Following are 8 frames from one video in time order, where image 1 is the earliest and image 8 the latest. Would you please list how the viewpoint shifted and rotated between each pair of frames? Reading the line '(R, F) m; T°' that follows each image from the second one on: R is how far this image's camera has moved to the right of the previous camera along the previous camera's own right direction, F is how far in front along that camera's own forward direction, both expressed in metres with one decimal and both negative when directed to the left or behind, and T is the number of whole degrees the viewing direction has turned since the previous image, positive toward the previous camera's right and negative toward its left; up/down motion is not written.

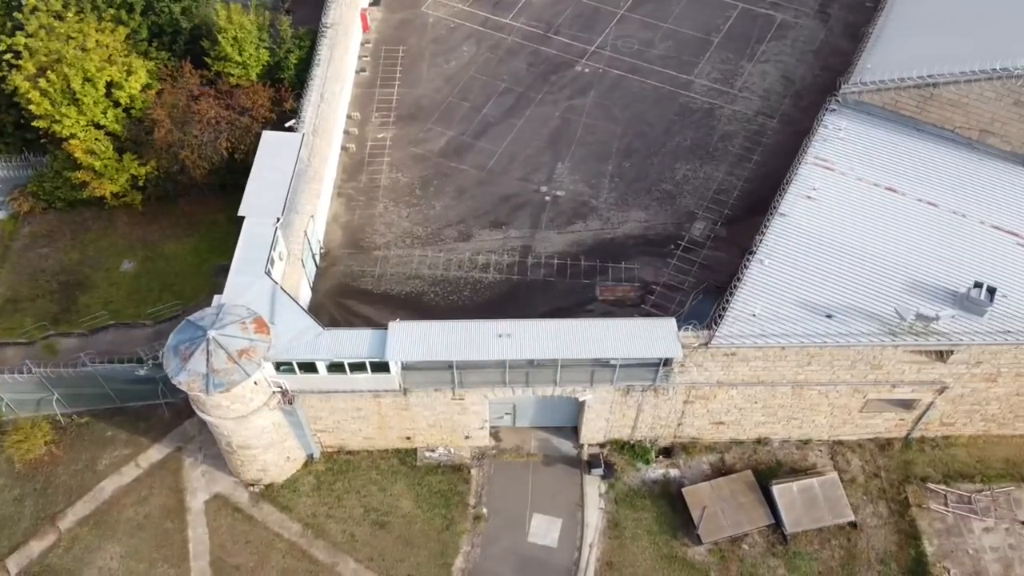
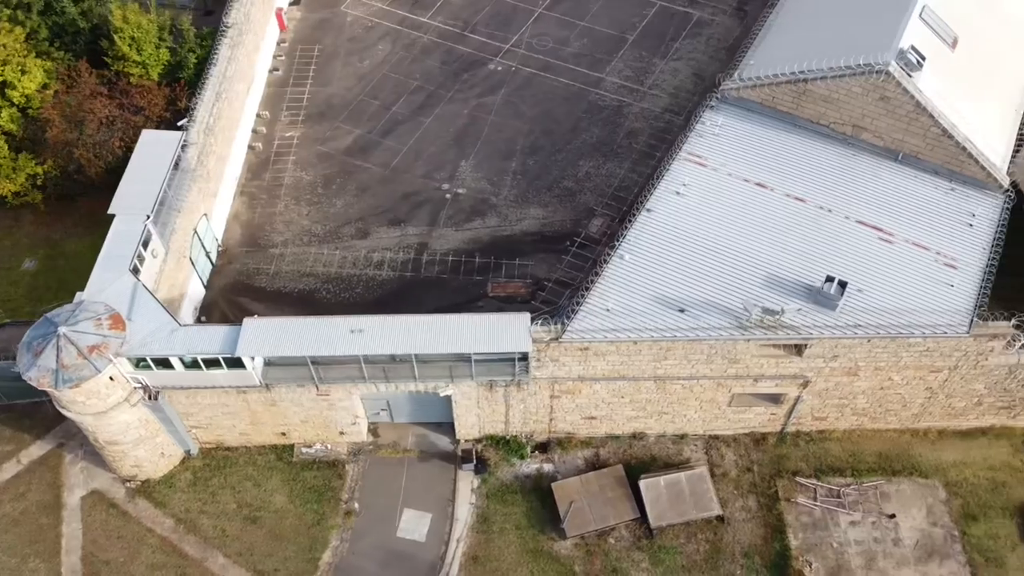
(+3.4, -0.1) m; 0°
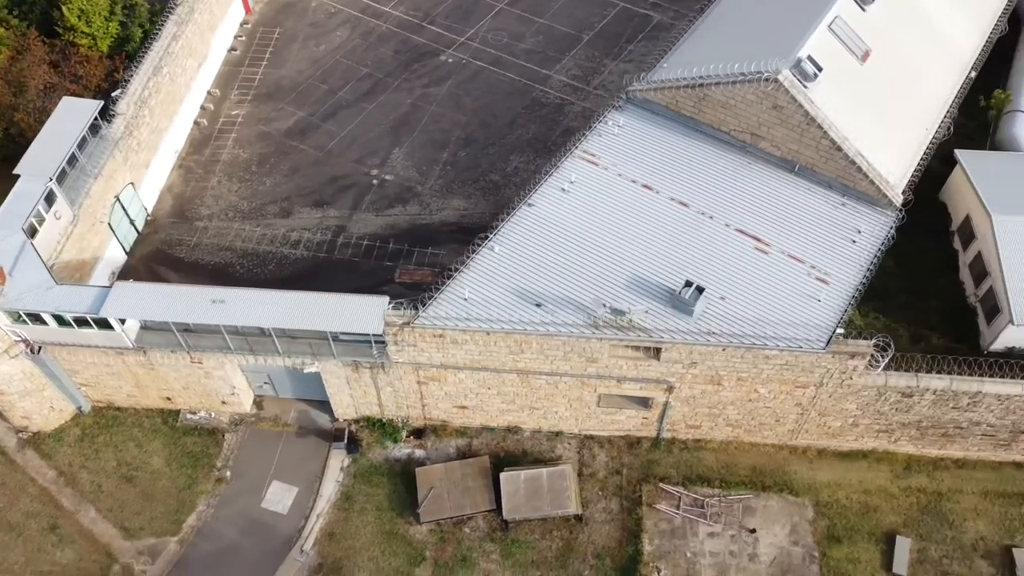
(+4.4, -0.1) m; -3°
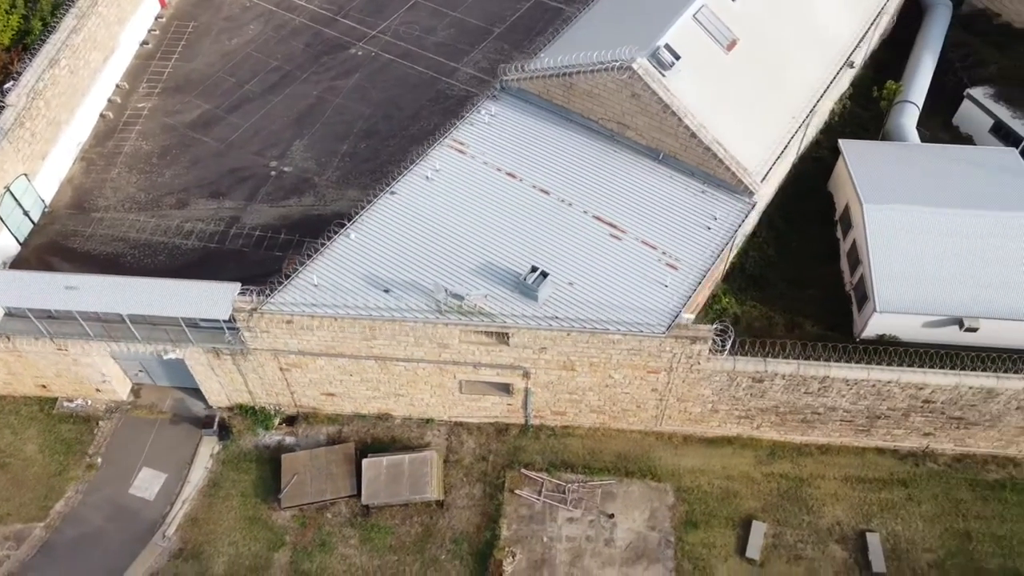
(+3.5, -0.1) m; 0°
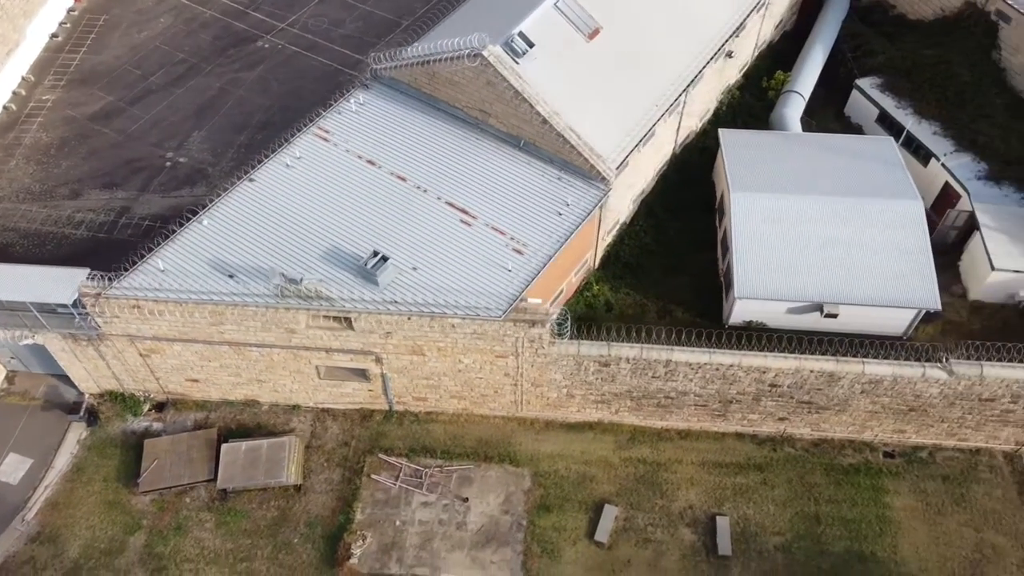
(+3.7, -0.2) m; 0°
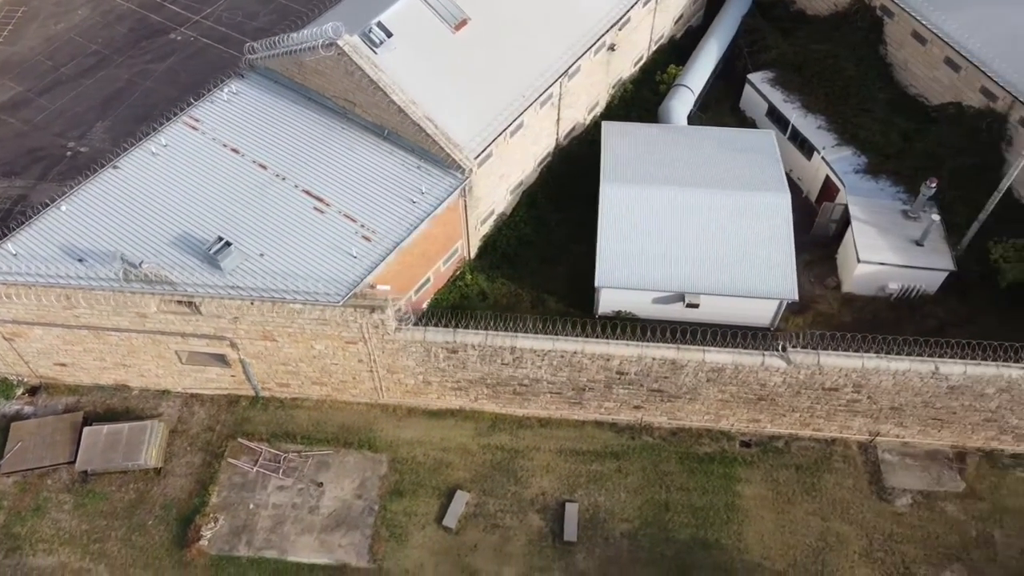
(+3.8, -0.2) m; 0°
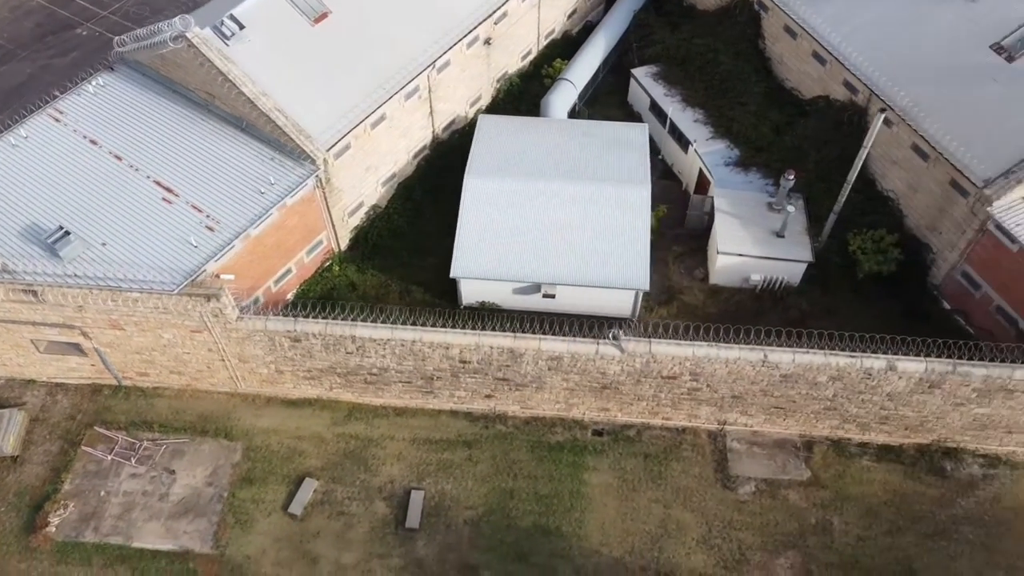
(+3.9, -0.2) m; 0°
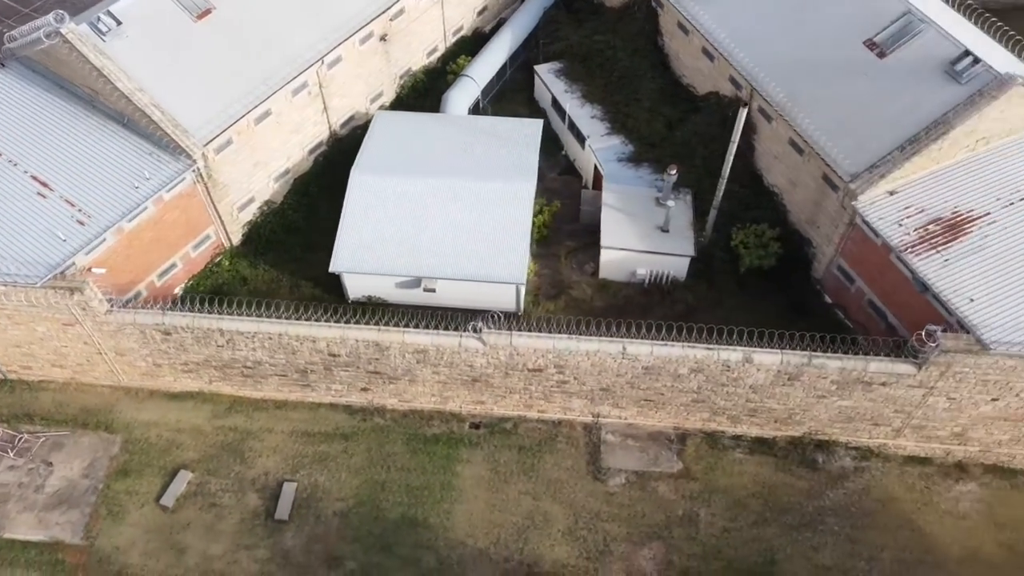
(+3.3, -0.2) m; 0°
